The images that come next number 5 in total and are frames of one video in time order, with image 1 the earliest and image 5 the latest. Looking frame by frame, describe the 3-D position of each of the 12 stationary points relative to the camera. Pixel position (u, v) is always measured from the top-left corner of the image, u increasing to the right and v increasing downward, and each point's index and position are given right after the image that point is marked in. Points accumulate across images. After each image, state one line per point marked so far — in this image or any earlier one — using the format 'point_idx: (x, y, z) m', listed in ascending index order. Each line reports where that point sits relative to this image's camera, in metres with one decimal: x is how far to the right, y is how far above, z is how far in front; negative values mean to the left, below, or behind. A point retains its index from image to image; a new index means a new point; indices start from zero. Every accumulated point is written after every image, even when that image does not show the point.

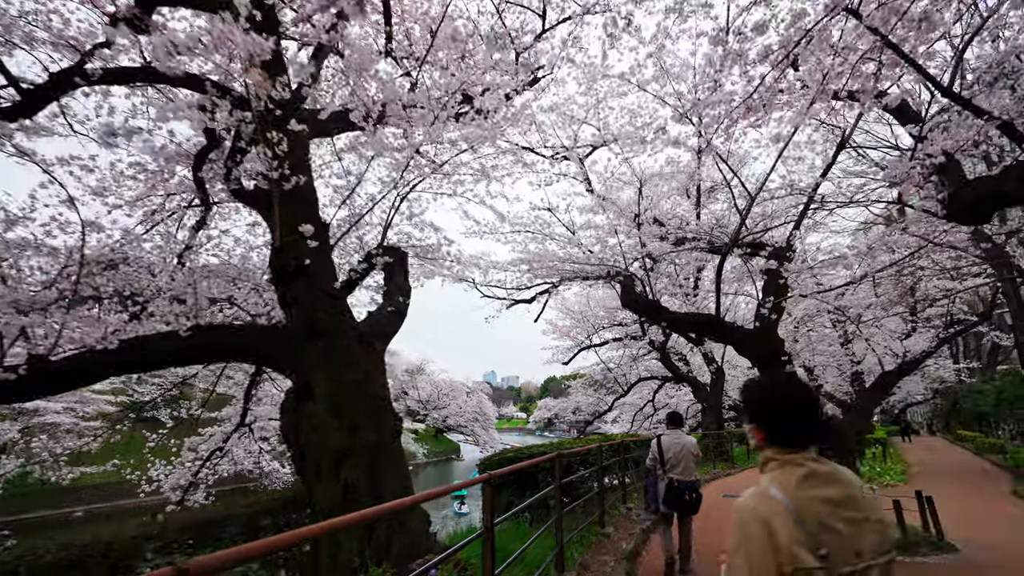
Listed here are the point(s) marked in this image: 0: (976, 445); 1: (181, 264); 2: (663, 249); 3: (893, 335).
0: (+14.5, -4.9, +15.6) m
1: (-3.8, +0.3, +5.8) m
2: (+2.2, +0.6, +7.1) m
3: (+10.5, -1.3, +13.8) m
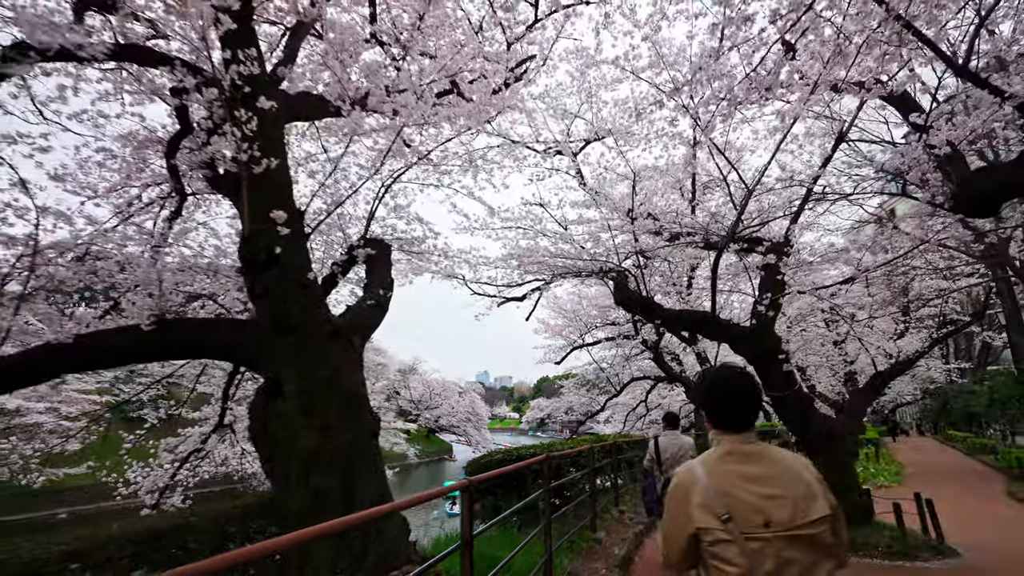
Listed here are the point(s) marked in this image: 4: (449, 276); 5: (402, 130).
0: (+14.2, -4.9, +15.6) m
1: (-3.9, +0.3, +5.5) m
2: (+2.0, +0.6, +7.0) m
3: (+10.2, -1.3, +13.7) m
4: (-1.1, +0.2, +8.7) m
5: (-1.2, +1.7, +5.5) m
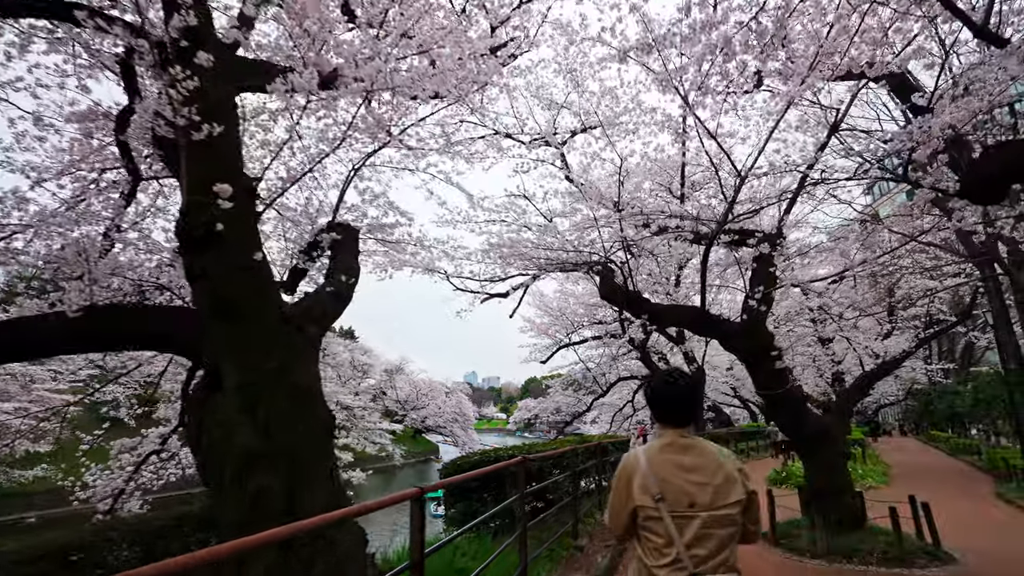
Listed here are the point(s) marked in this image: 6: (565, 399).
0: (+13.7, -4.9, +15.6) m
1: (-4.2, +0.5, +5.1) m
2: (+1.8, +0.7, +6.7) m
3: (+9.8, -1.3, +13.6) m
4: (-1.4, +0.3, +8.4) m
5: (-1.4, +1.8, +5.2) m
6: (+2.1, -4.4, +20.0) m
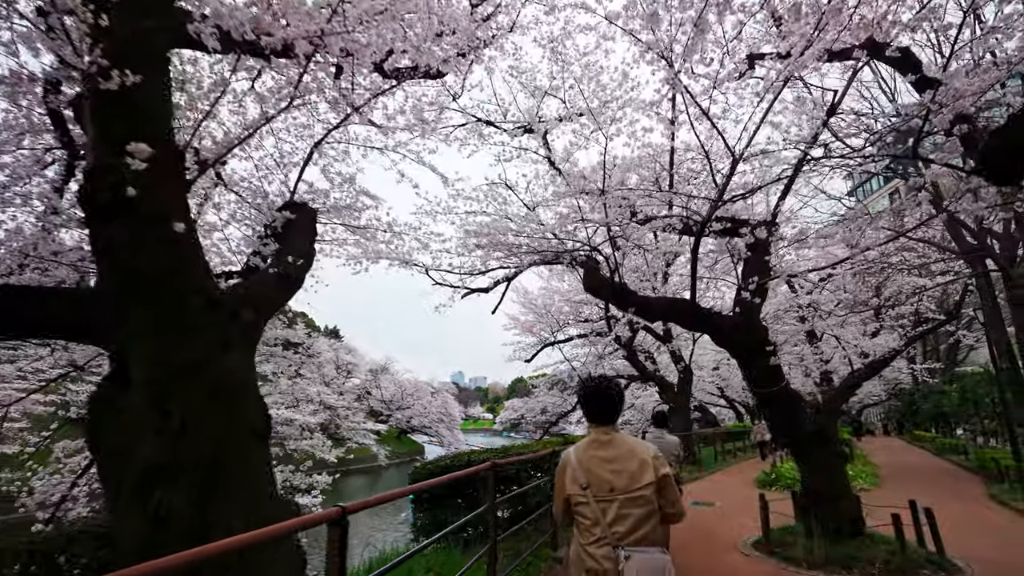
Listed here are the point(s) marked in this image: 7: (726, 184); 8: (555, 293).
0: (+13.2, -4.9, +15.6) m
1: (-4.4, +0.6, +4.7) m
2: (+1.5, +0.8, +6.4) m
3: (+9.4, -1.2, +13.5) m
4: (-1.7, +0.4, +8.0) m
5: (-1.6, +1.9, +4.8) m
6: (+1.5, -4.4, +19.6) m
7: (+2.3, +1.1, +5.5) m
8: (+1.3, -0.2, +14.8) m
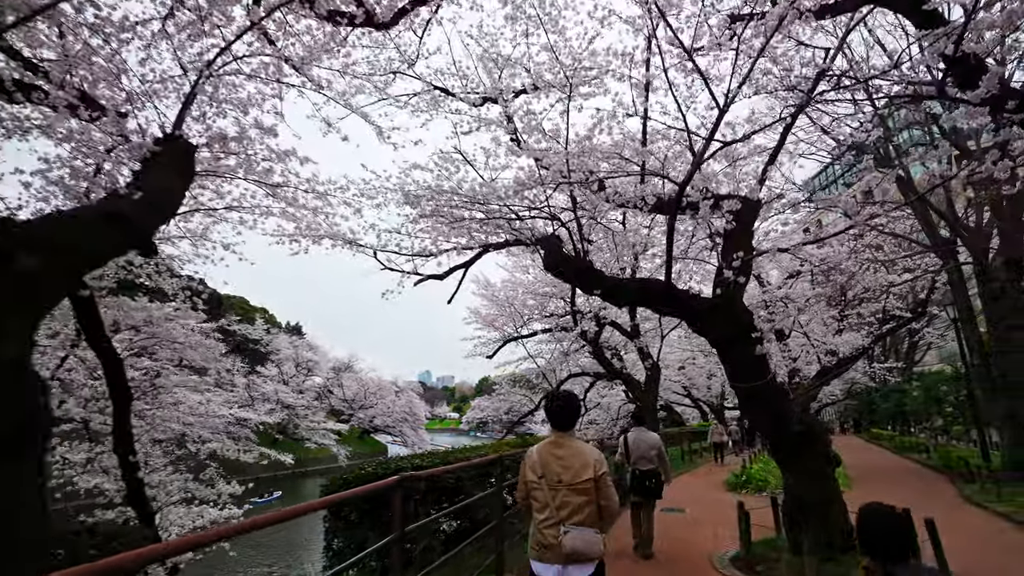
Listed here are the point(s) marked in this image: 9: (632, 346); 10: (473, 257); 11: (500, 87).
0: (+12.0, -4.9, +15.6) m
1: (-4.8, +0.9, +3.6) m
2: (+1.0, +1.0, +5.7) m
3: (+8.4, -1.1, +13.3) m
4: (-2.3, +0.6, +7.1) m
5: (-2.0, +2.2, +3.9) m
6: (+0.1, -4.1, +18.9) m
7: (+1.9, +1.3, +4.8) m
8: (+0.2, +0.1, +14.0) m
9: (+3.6, -1.7, +14.8) m
10: (-0.6, +0.5, +8.2) m
11: (-0.2, +2.9, +7.2) m
